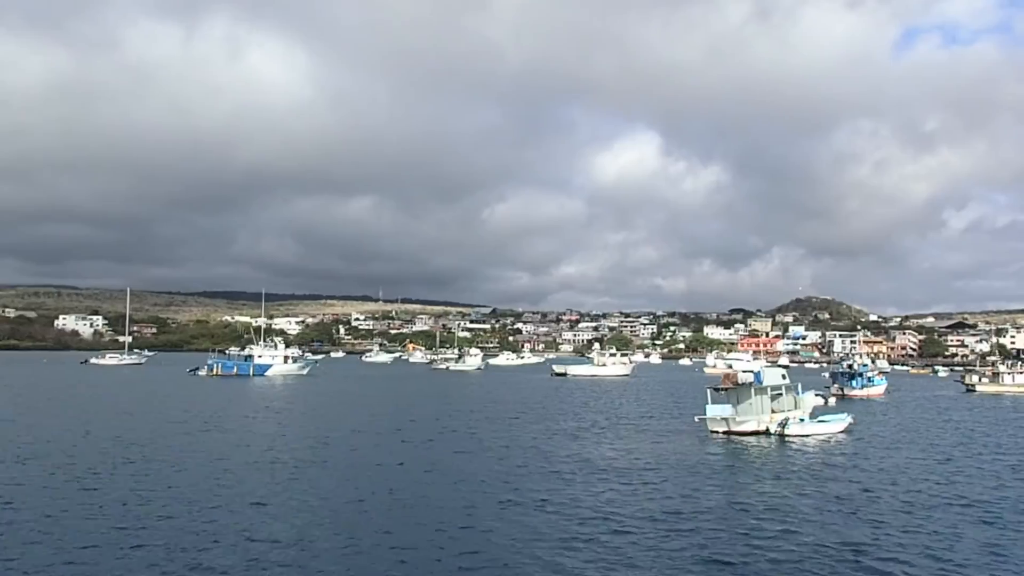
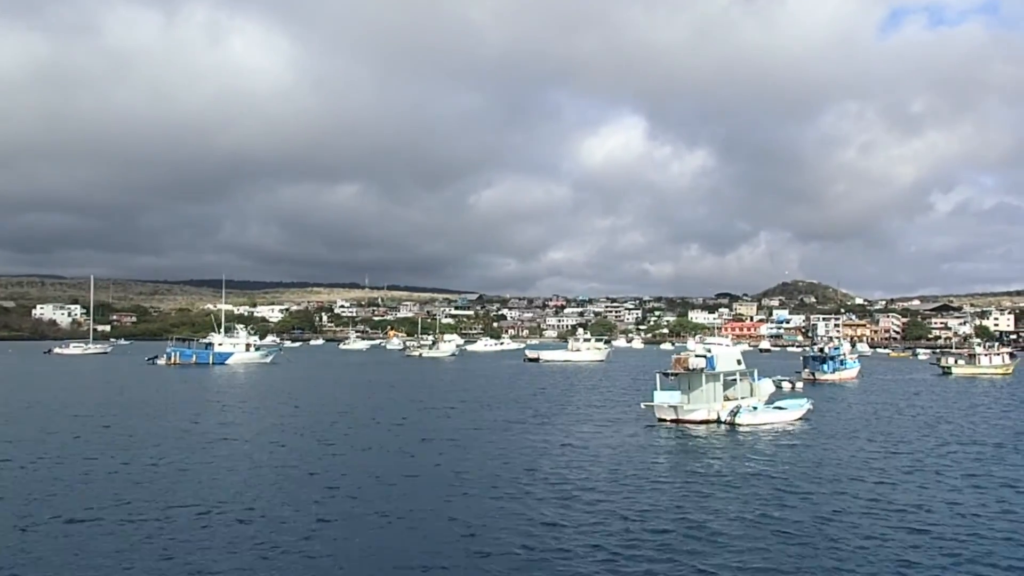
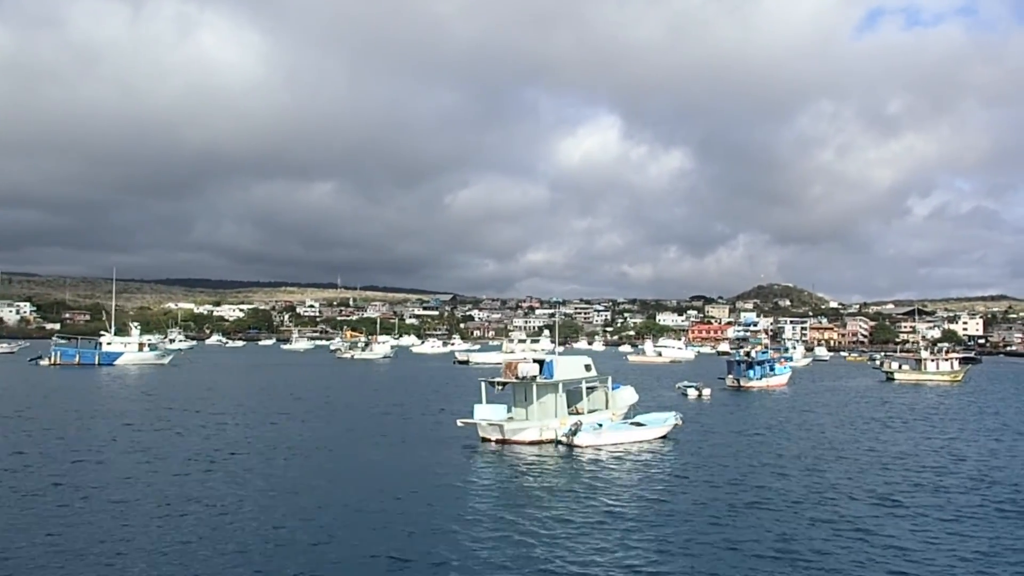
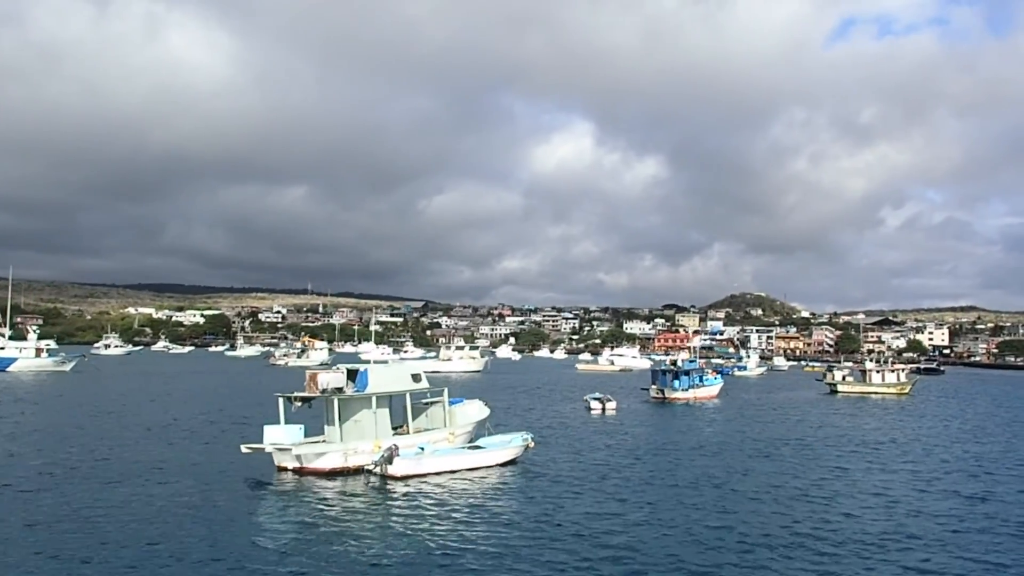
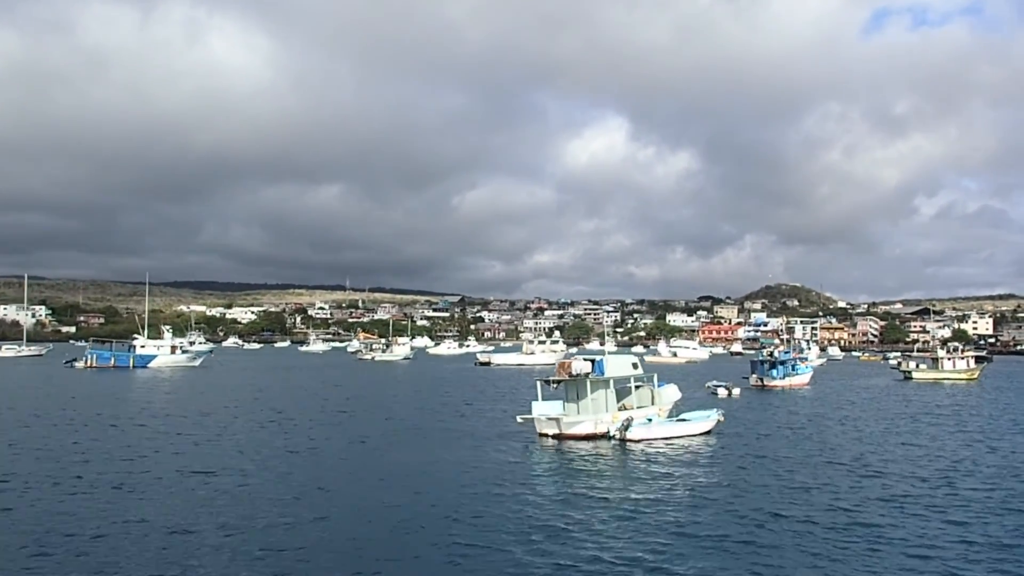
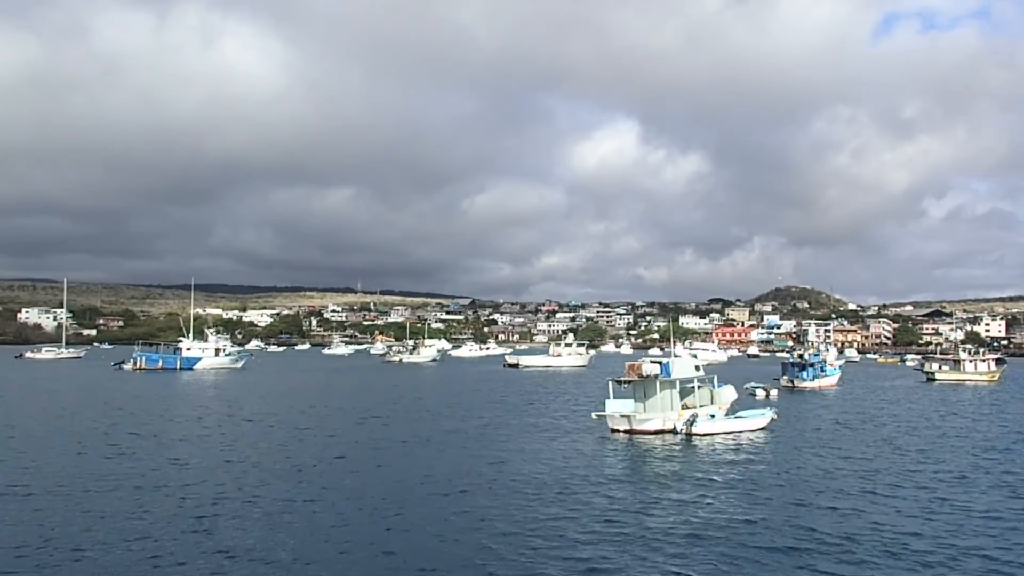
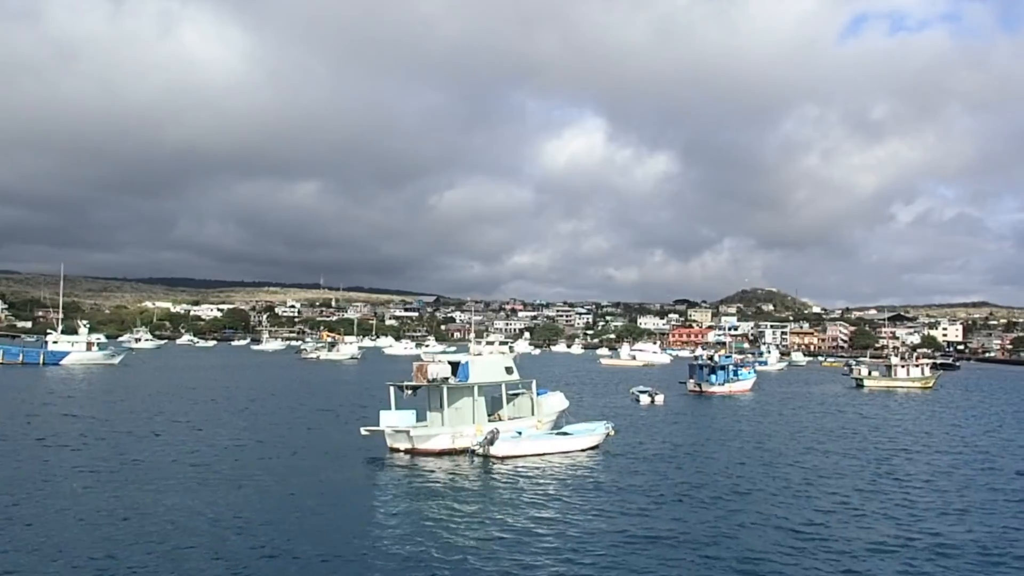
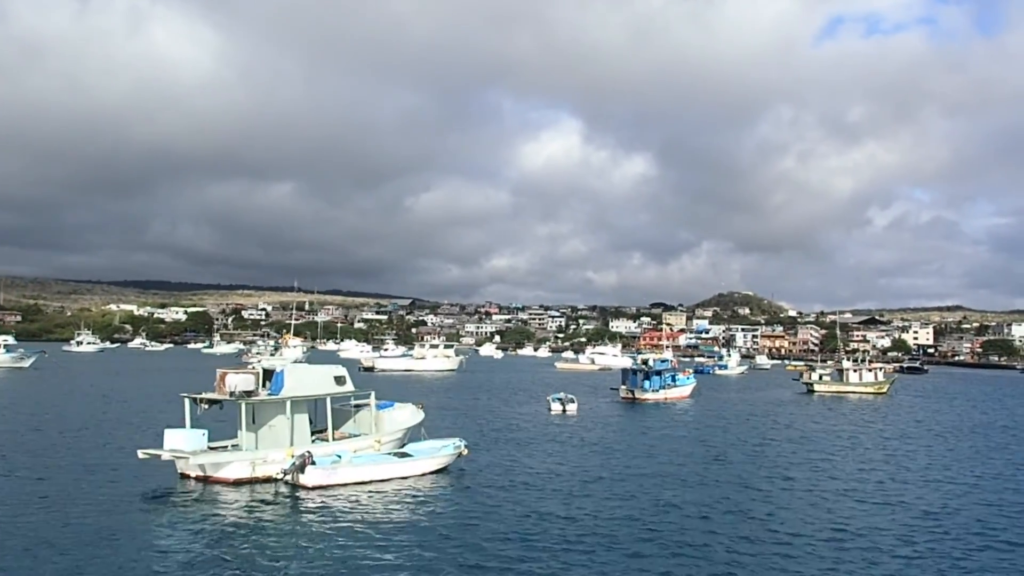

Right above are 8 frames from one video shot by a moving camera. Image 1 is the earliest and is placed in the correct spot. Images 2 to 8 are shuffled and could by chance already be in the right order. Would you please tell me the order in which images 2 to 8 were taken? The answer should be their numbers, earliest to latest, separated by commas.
2, 6, 5, 3, 7, 4, 8
